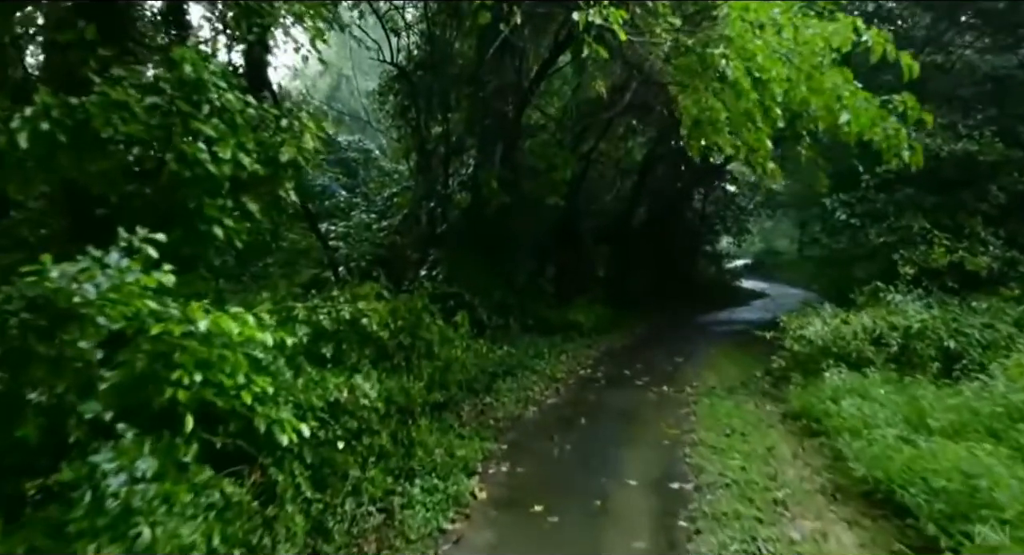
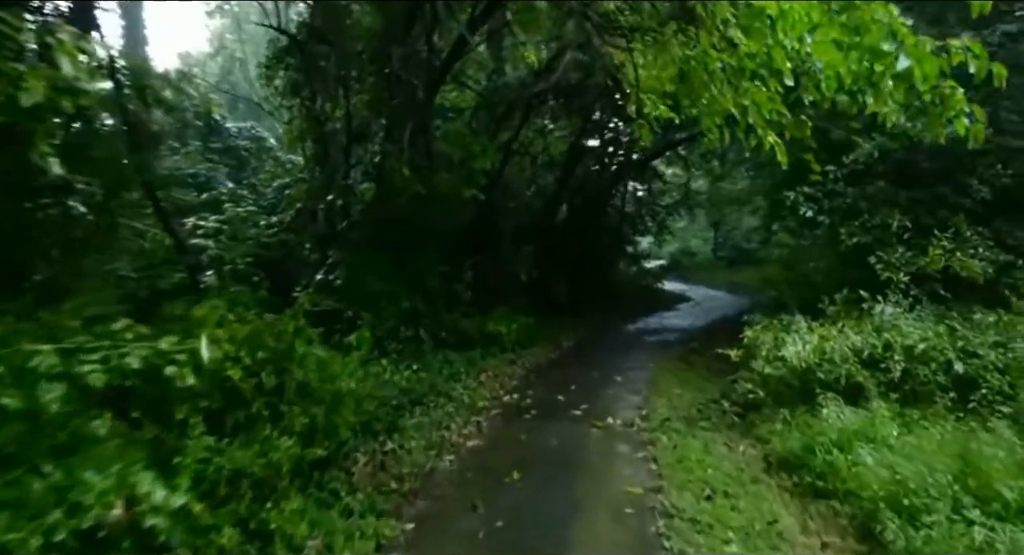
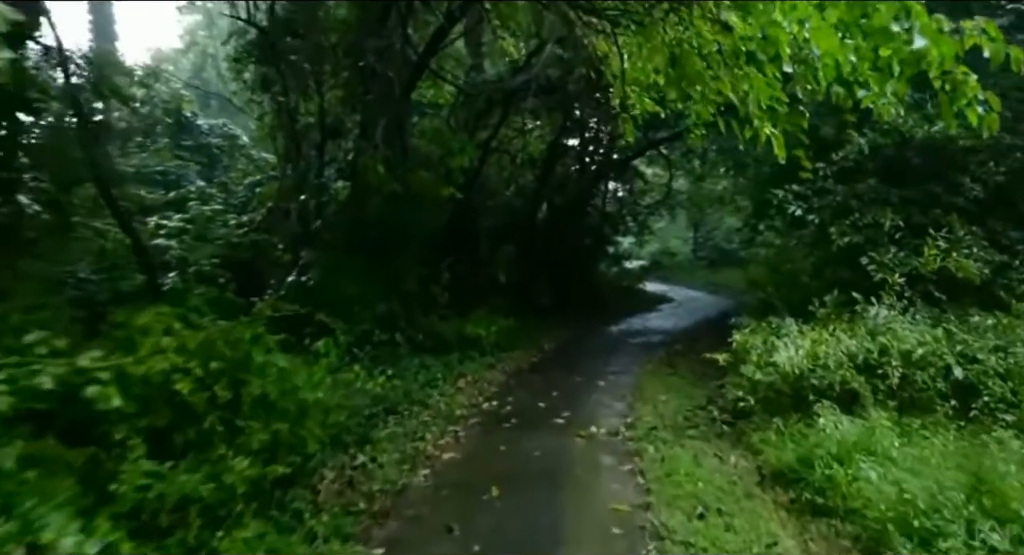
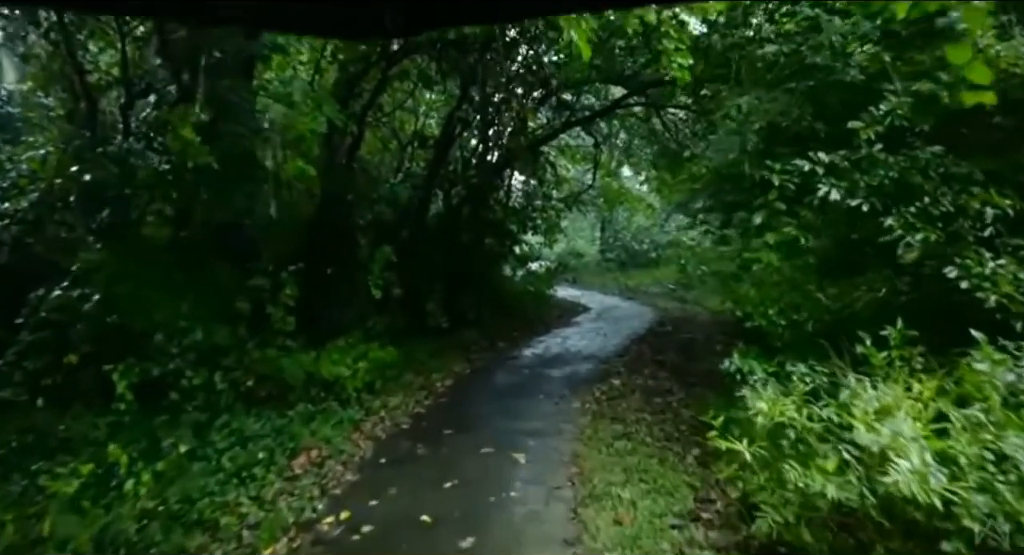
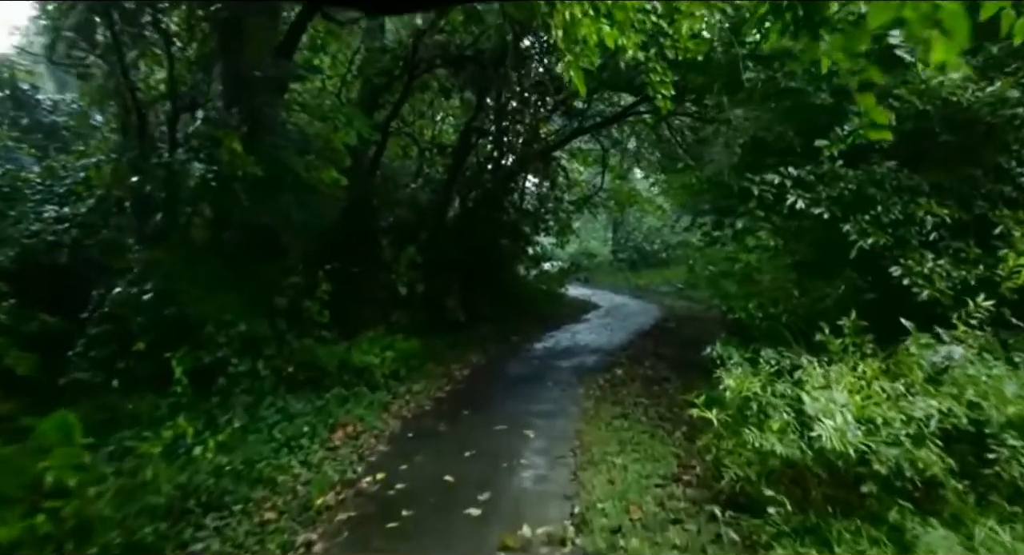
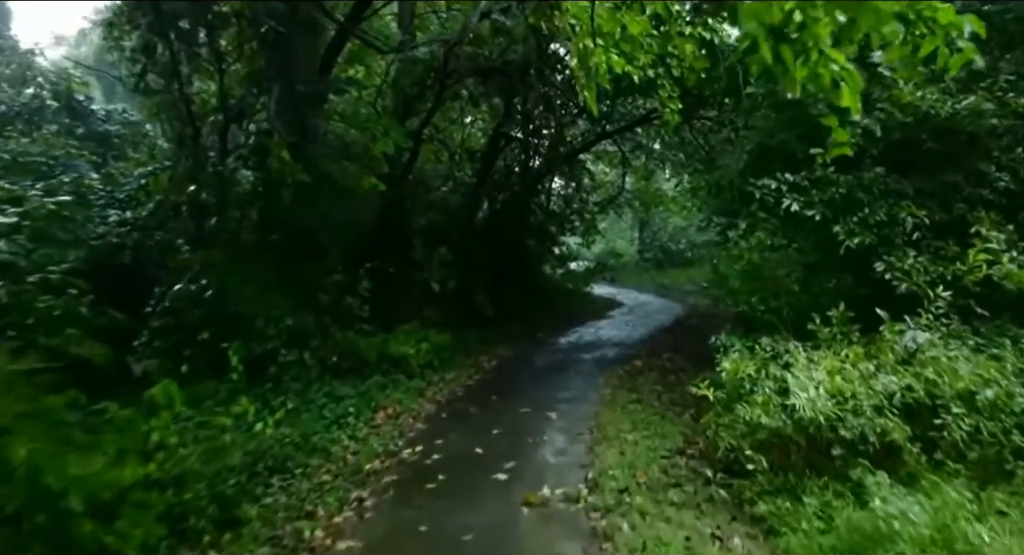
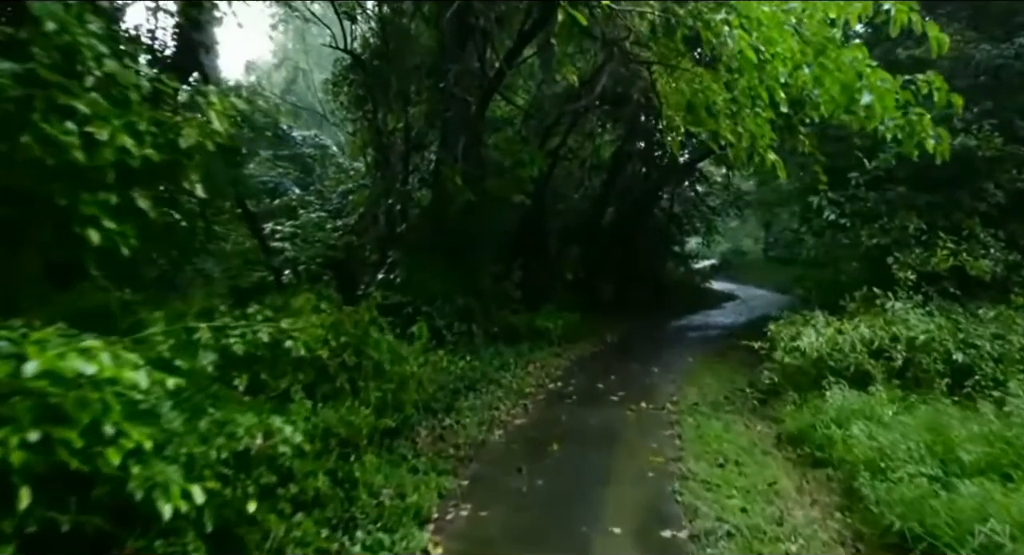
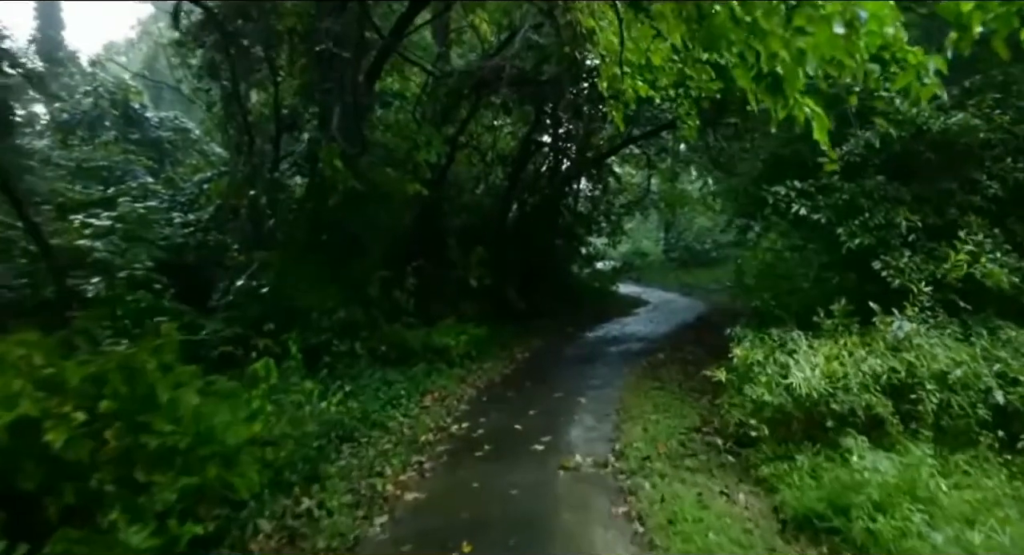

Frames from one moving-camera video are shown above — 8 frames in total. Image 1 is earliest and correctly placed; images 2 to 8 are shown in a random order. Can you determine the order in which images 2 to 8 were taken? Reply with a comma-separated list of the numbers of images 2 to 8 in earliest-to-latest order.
7, 2, 3, 8, 6, 5, 4
